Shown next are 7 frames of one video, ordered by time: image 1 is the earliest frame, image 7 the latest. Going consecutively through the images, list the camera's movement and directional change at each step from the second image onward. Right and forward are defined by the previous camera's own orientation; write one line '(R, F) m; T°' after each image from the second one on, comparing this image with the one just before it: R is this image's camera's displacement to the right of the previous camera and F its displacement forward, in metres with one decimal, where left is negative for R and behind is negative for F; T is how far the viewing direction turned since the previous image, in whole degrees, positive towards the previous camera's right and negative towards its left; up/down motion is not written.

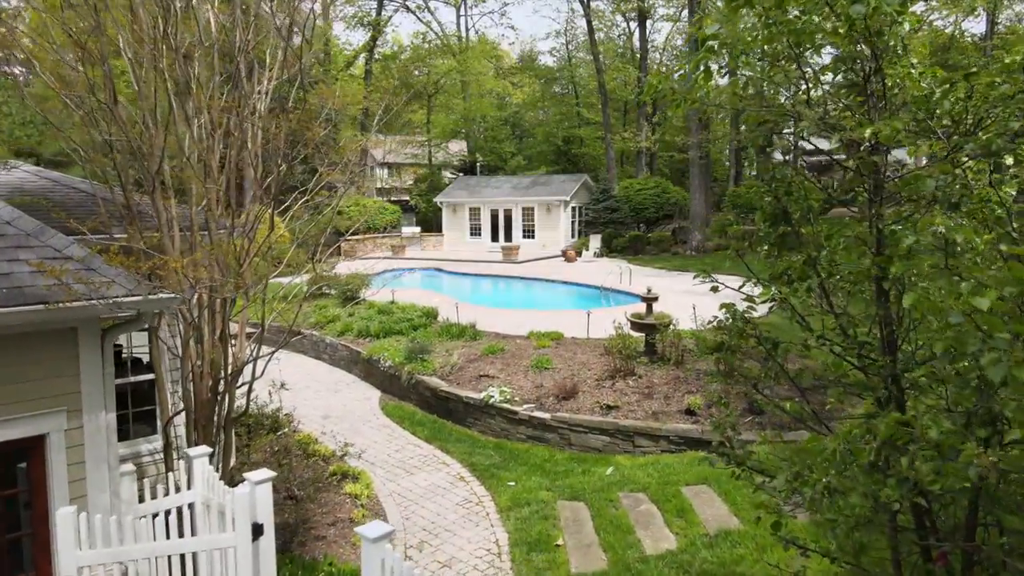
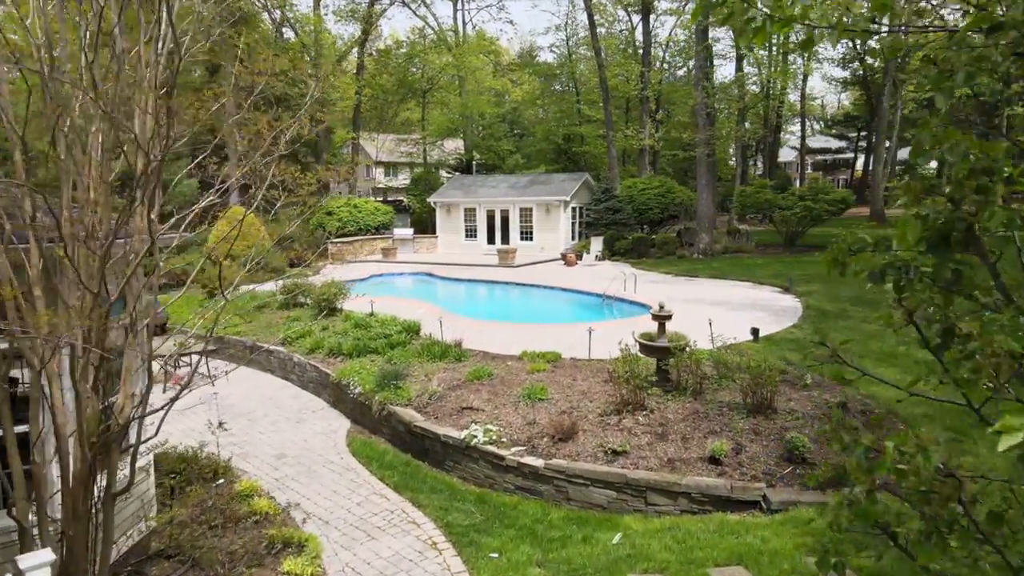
(+0.1, +1.3) m; 0°
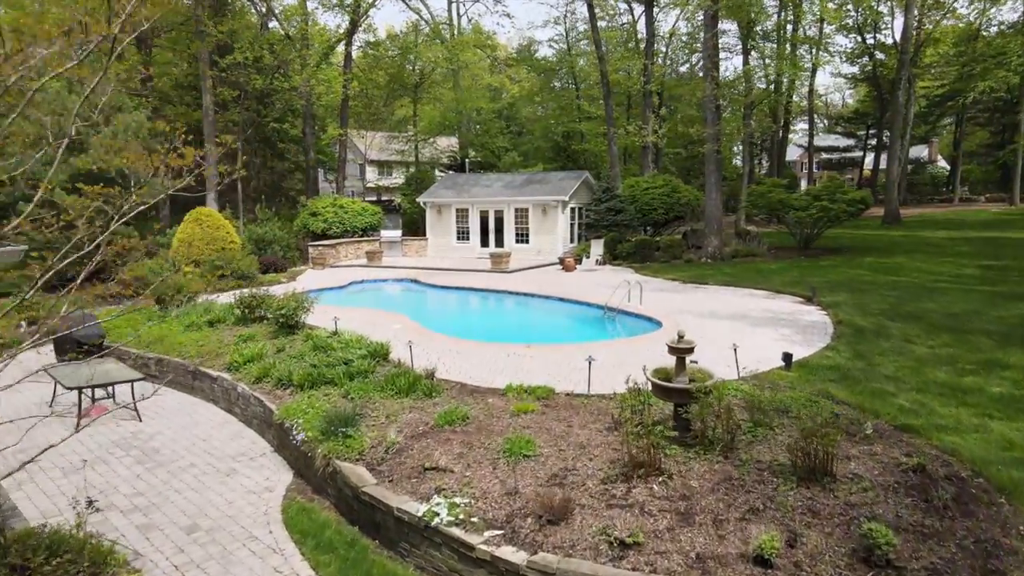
(+0.2, +1.6) m; 0°
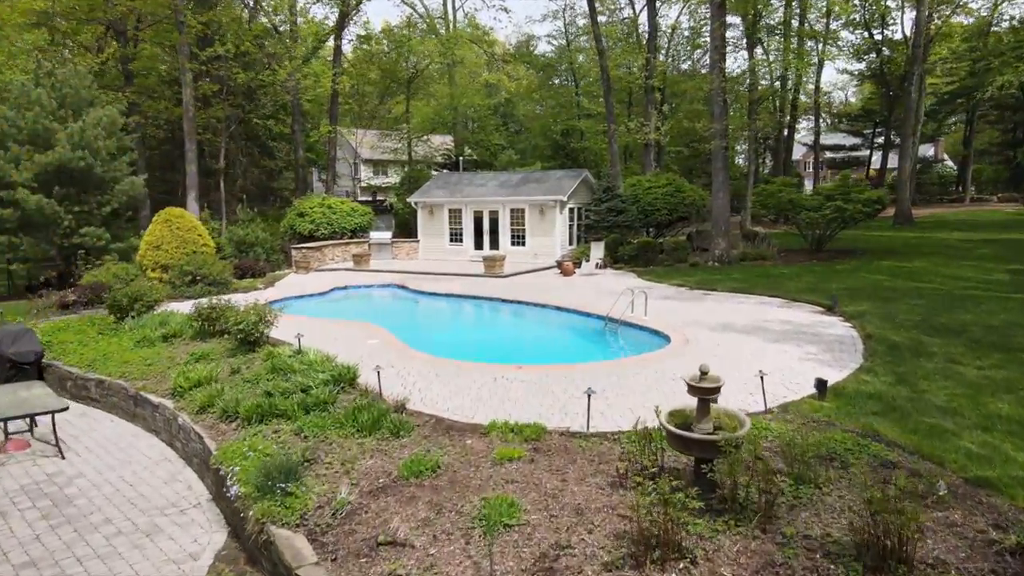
(+0.1, +1.2) m; 0°
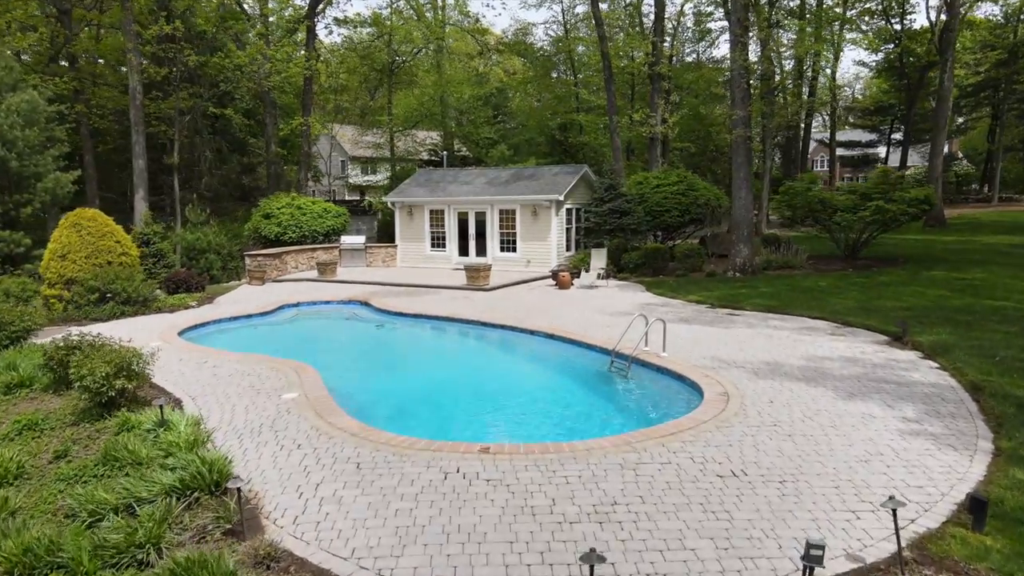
(+0.3, +2.7) m; 0°
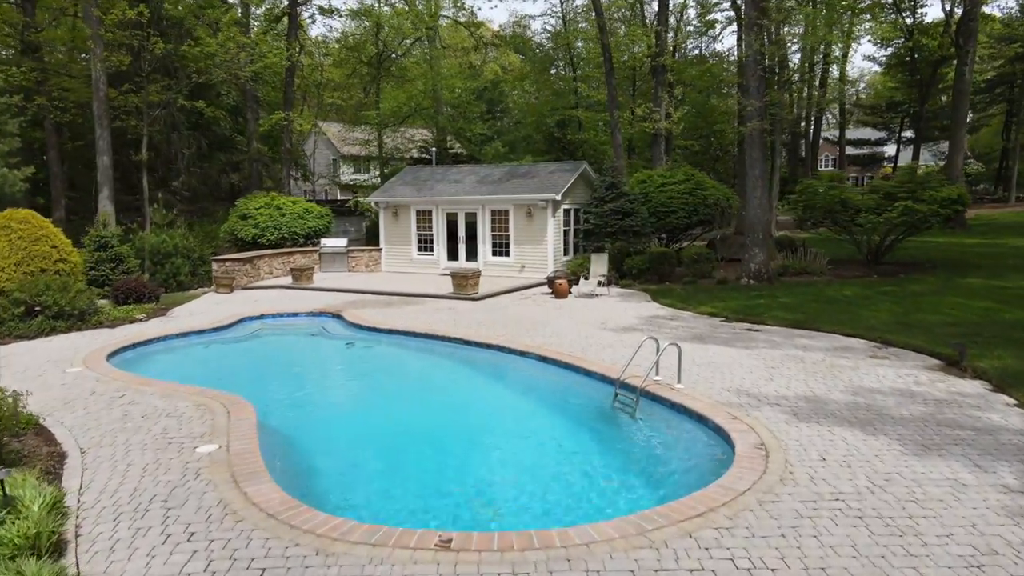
(+0.2, +1.5) m; 0°
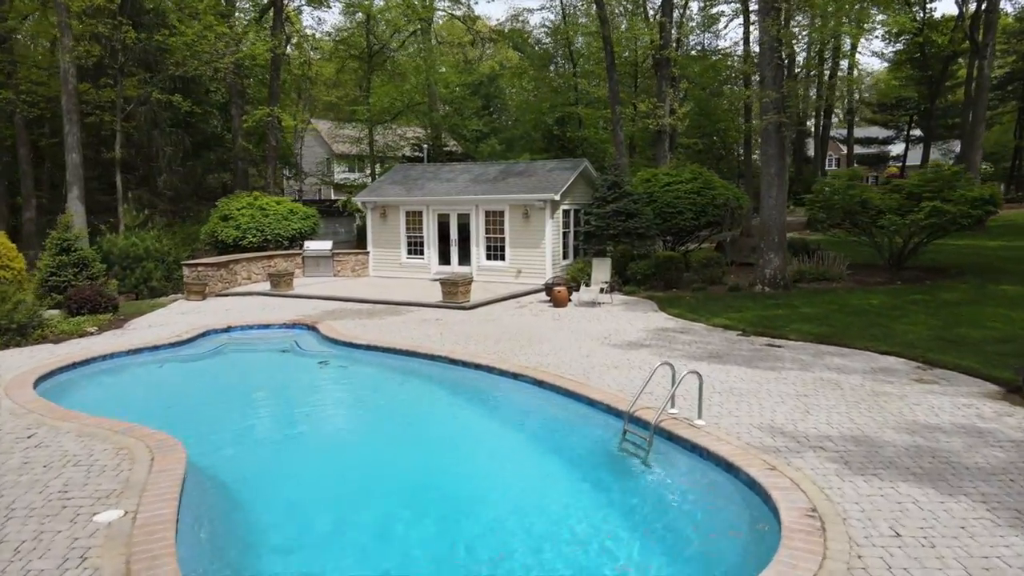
(+0.1, +1.2) m; 0°
